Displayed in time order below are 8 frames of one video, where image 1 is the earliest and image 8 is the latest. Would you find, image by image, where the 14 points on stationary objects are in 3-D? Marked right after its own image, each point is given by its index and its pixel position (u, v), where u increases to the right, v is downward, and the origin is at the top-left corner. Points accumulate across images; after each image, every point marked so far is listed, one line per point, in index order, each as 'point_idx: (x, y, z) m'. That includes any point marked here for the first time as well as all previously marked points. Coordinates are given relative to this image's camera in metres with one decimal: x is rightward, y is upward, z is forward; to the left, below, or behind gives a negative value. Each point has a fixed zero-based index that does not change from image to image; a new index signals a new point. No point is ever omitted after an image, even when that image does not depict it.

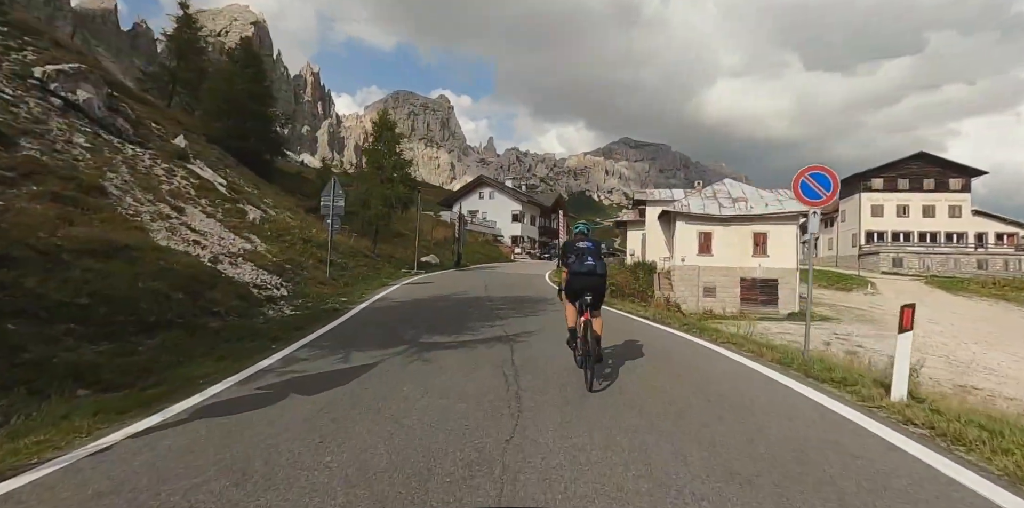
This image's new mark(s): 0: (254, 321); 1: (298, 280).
0: (-6.0, -1.5, +11.2) m
1: (-7.2, -0.9, +16.4) m
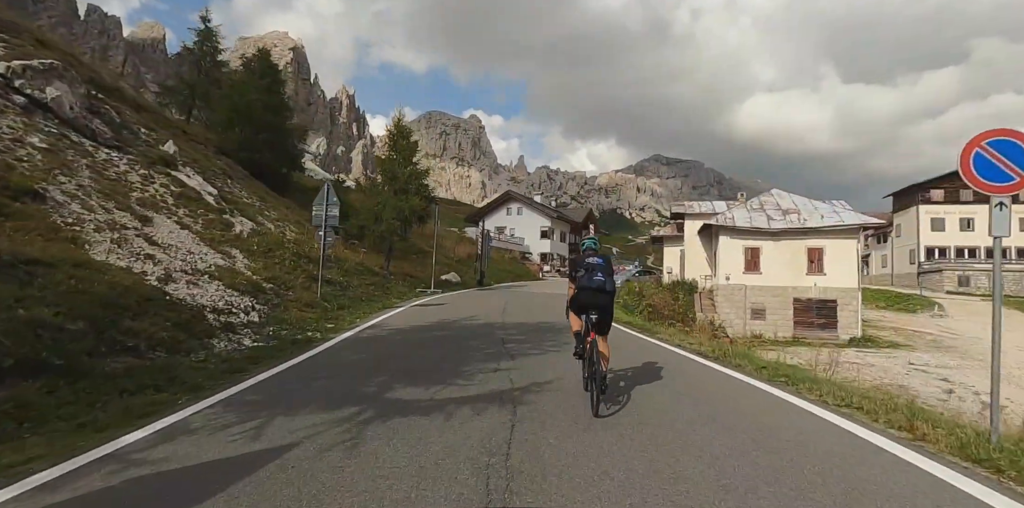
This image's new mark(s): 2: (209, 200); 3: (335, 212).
0: (-5.8, -1.8, +8.6) m
1: (-6.7, -1.4, +13.9) m
2: (-11.4, +2.0, +18.4) m
3: (-5.8, +1.4, +16.2) m
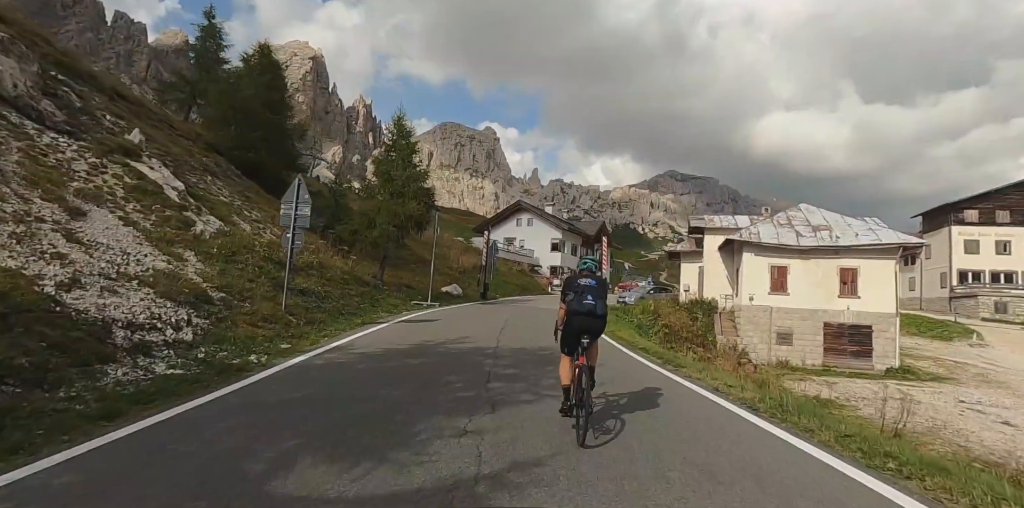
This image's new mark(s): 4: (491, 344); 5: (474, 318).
0: (-6.1, -1.8, +6.3) m
1: (-6.8, -1.5, +11.6) m
2: (-11.3, +1.9, +16.3) m
3: (-5.8, +1.2, +13.9) m
4: (-0.5, -2.2, +12.1) m
5: (-1.5, -2.6, +19.9) m
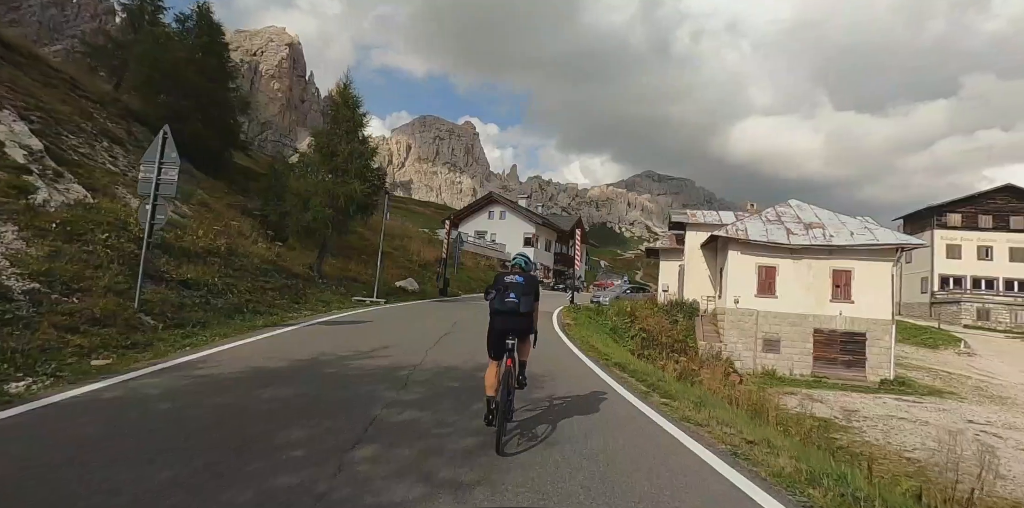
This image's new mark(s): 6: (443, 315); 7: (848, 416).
0: (-7.1, -1.4, +2.7) m
1: (-8.0, -1.0, +8.0) m
2: (-12.7, +2.5, +12.5) m
3: (-7.1, +1.7, +10.4) m
4: (-1.8, -1.9, +8.8) m
5: (-3.2, -2.2, +16.5) m
6: (-2.6, -2.4, +18.5) m
7: (+12.9, -6.2, +18.8) m
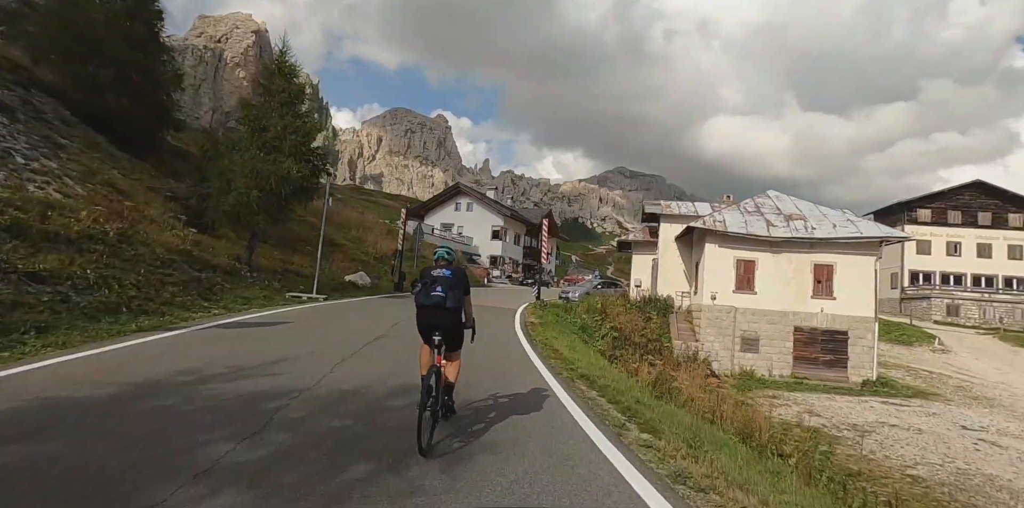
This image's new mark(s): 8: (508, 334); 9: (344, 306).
0: (-7.7, -1.2, 0.0) m
1: (-8.9, -0.8, +5.2) m
2: (-13.8, +2.9, +9.5) m
3: (-8.1, +2.0, +7.6) m
4: (-2.7, -1.7, +6.4) m
5: (-4.5, -1.9, +14.0) m
6: (-4.0, -2.0, +16.0) m
7: (+11.4, -6.0, +17.2) m
8: (-0.1, -2.7, +17.1) m
9: (-6.0, -1.9, +17.5) m
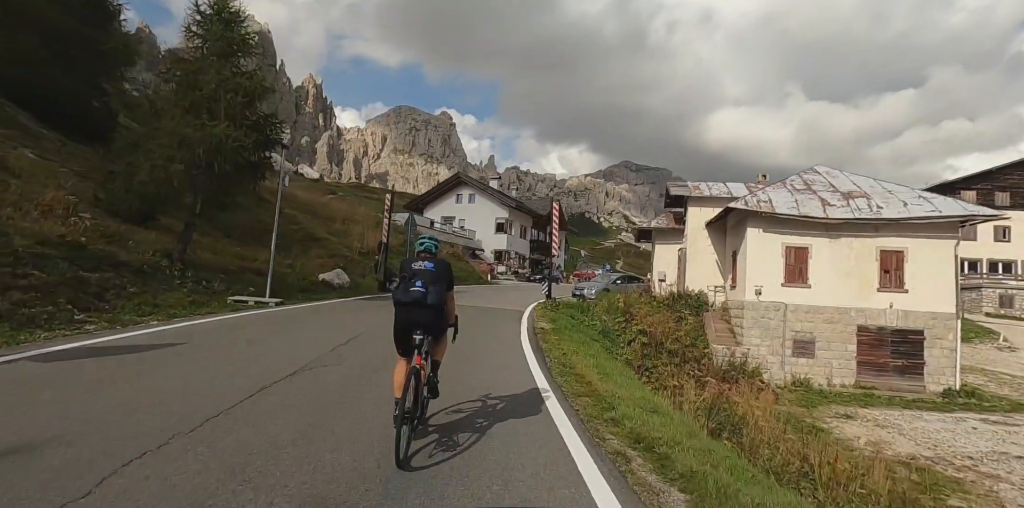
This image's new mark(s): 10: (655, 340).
0: (-7.8, -1.1, -3.9) m
1: (-9.0, -0.6, +1.3) m
2: (-13.9, +2.9, +5.6) m
3: (-8.2, +2.1, +3.7) m
4: (-2.8, -1.5, +2.4) m
5: (-4.4, -1.6, +10.1) m
6: (-3.9, -1.8, +12.1) m
7: (+11.6, -5.4, +13.0) m
8: (0.0, -2.4, +13.1) m
9: (-5.9, -1.7, +13.6) m
10: (+5.5, -3.3, +18.7) m
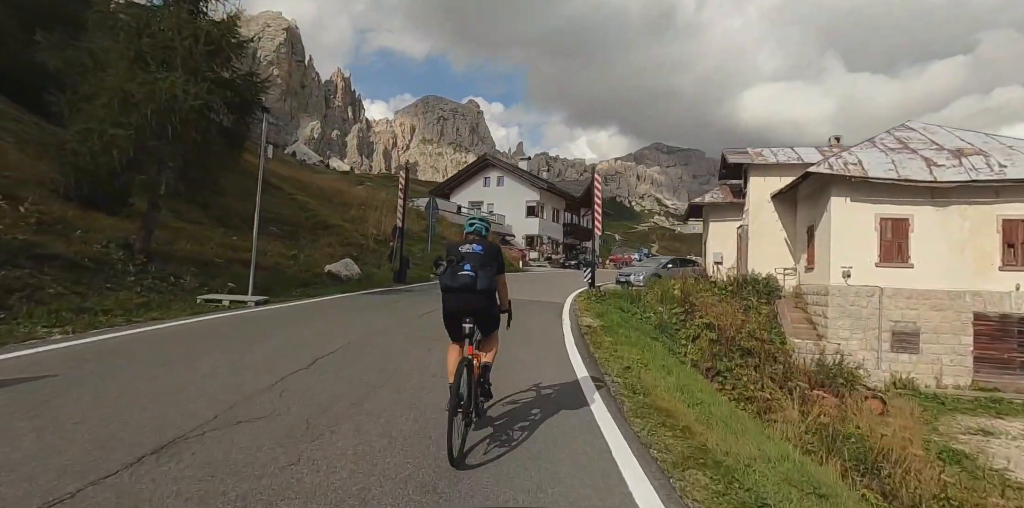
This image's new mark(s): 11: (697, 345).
0: (-8.0, -1.3, -6.4) m
1: (-8.9, -0.7, -1.1) m
2: (-13.6, +2.8, +3.4) m
3: (-8.1, +2.1, +1.1) m
4: (-2.6, -1.4, -0.4) m
5: (-3.8, -1.4, +7.3) m
6: (-3.2, -1.4, +9.3) m
7: (+12.5, -4.7, +9.3) m
8: (+0.8, -1.9, +10.1) m
9: (-5.0, -1.4, +10.9) m
10: (+6.7, -2.6, +15.4) m
11: (+5.5, -2.7, +14.6) m
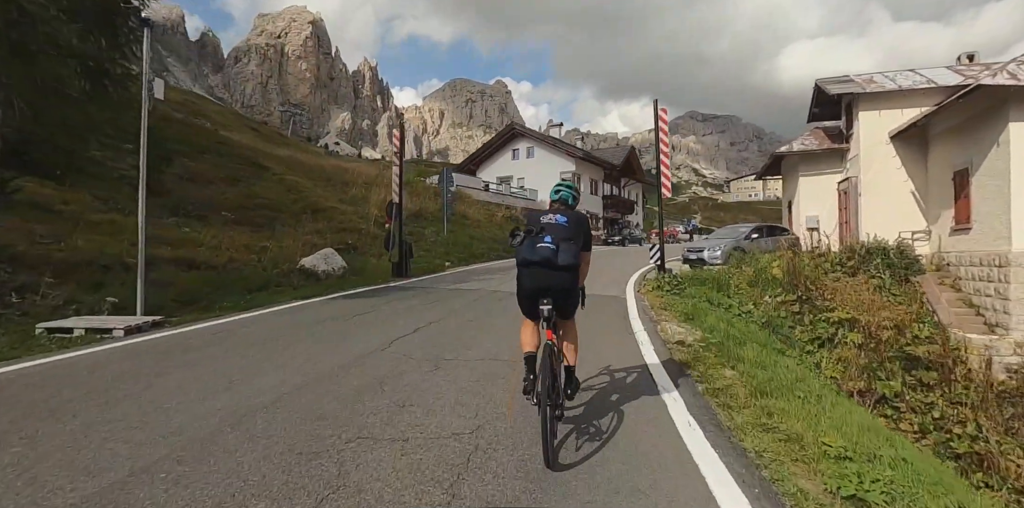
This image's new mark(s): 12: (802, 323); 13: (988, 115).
0: (-8.8, -2.1, -10.4) m
1: (-9.3, -1.3, -5.1) m
2: (-13.8, +2.2, -0.4) m
3: (-8.4, +1.6, -3.1) m
4: (-3.0, -1.6, -4.9) m
5: (-3.6, -1.4, +3.0) m
6: (-2.8, -1.3, +4.8) m
7: (+13.0, -3.8, +3.9) m
8: (+1.3, -1.6, +5.4) m
9: (-4.5, -1.3, +6.6) m
10: (+7.5, -1.8, +10.2) m
11: (+6.3, -1.9, +9.5) m
12: (+6.5, -1.4, +10.7) m
13: (+12.7, +3.6, +13.1) m
